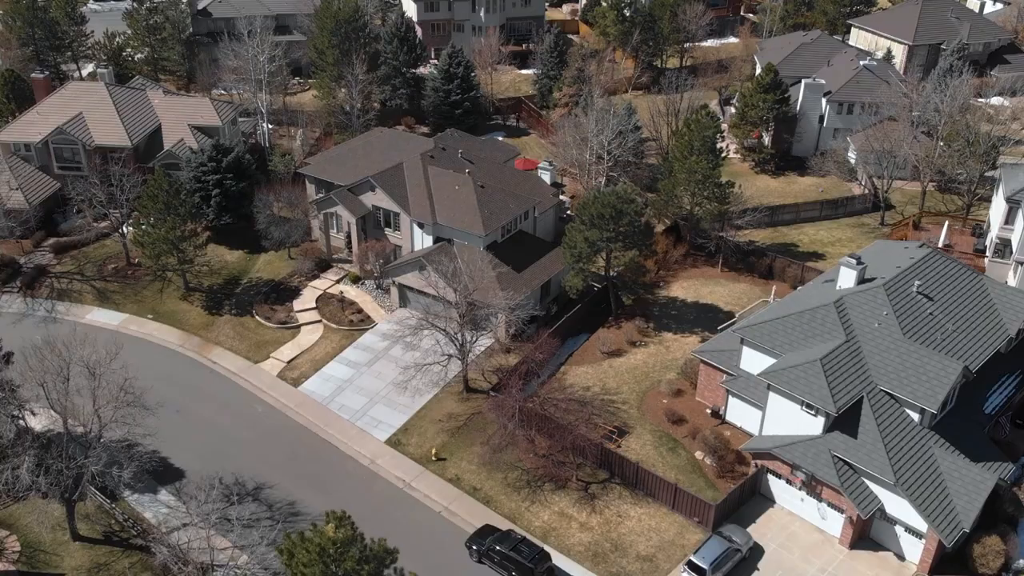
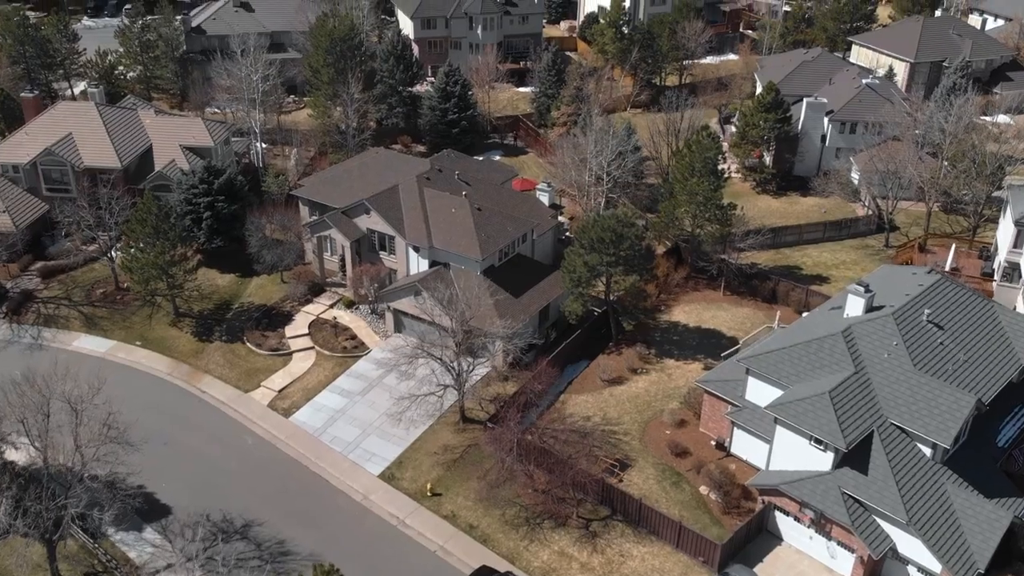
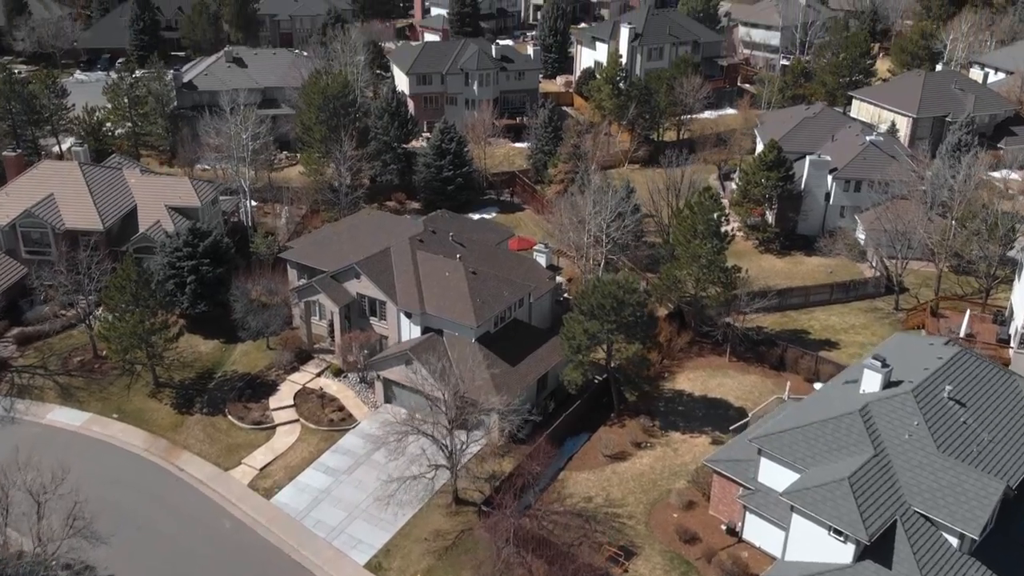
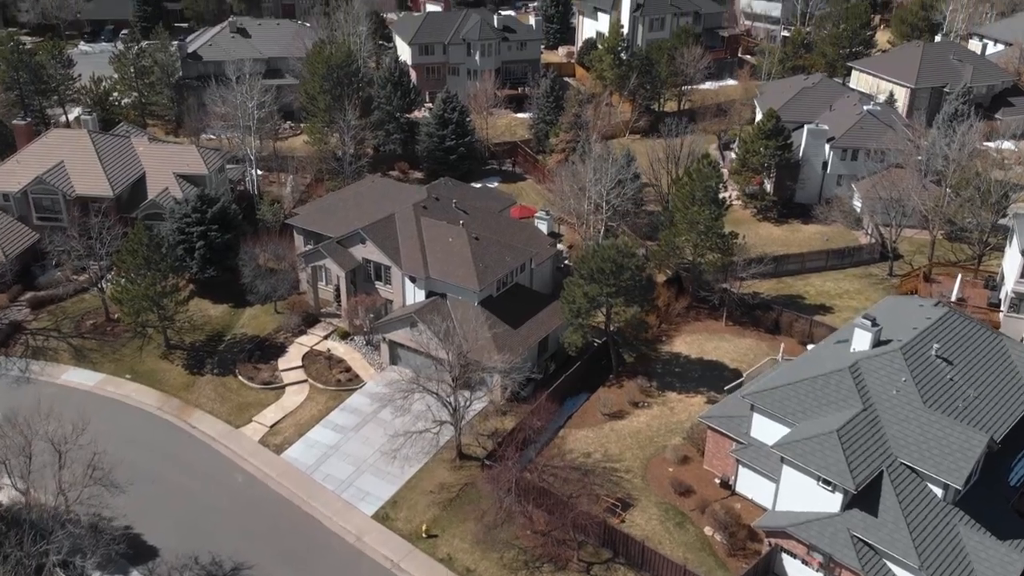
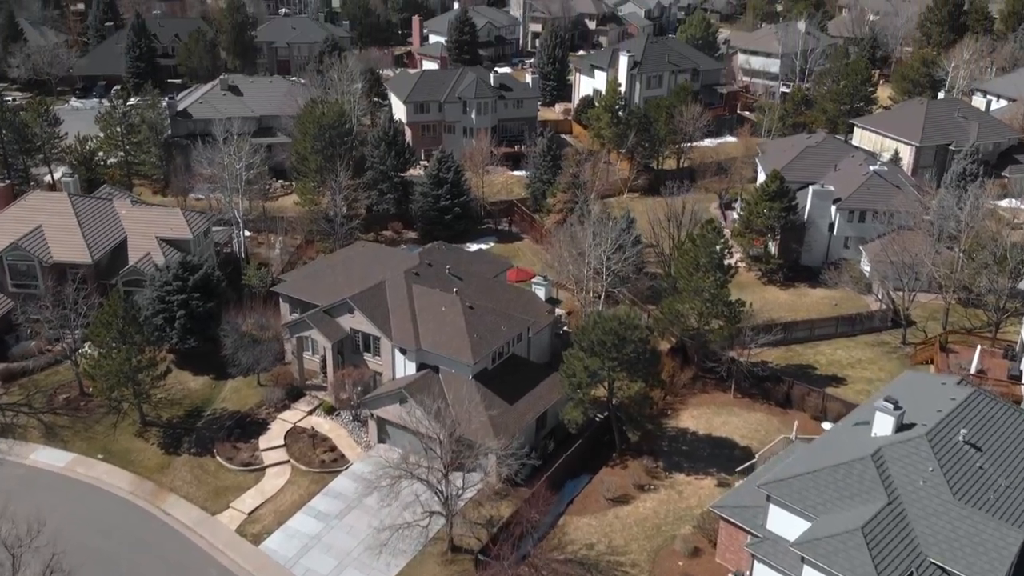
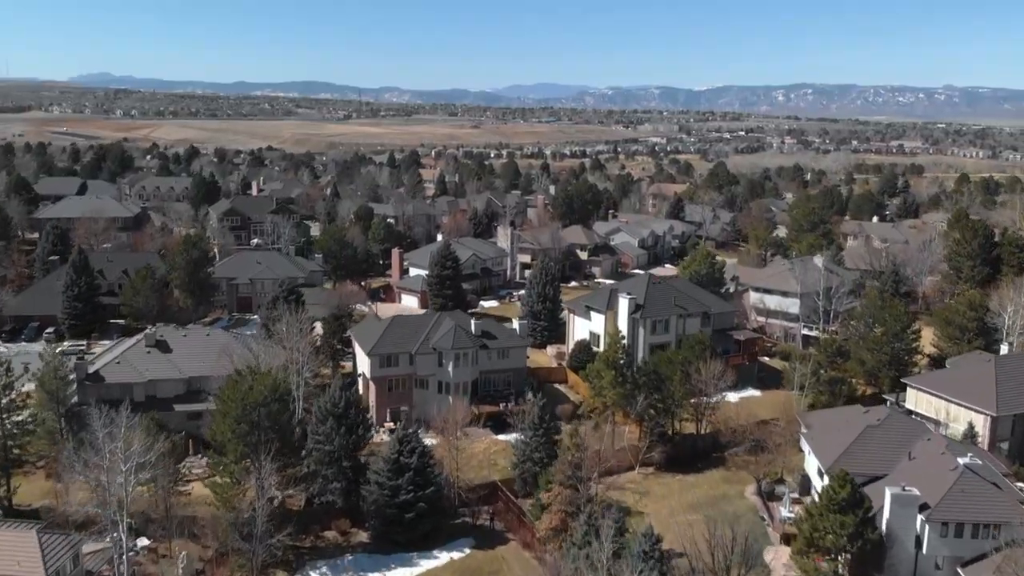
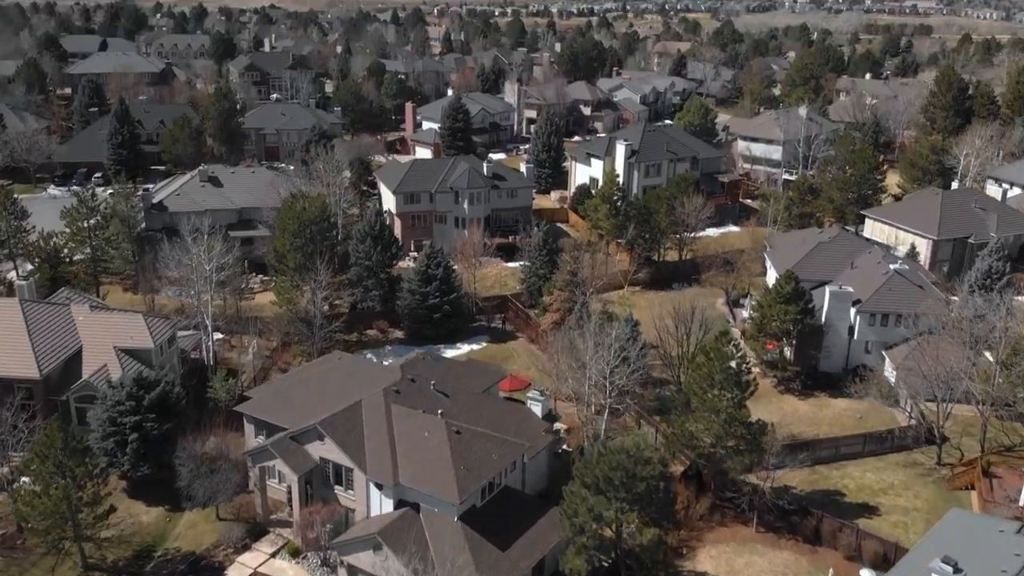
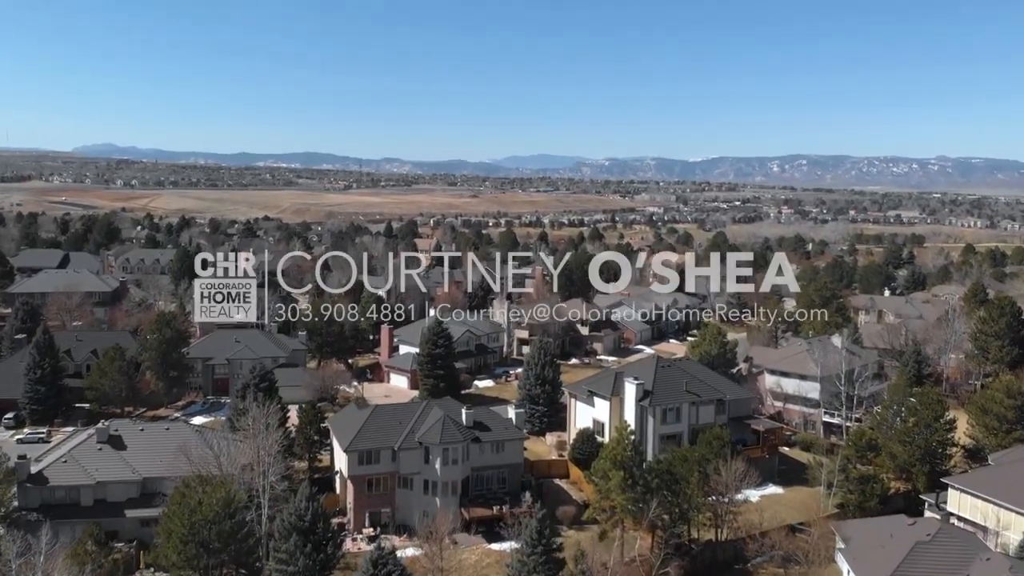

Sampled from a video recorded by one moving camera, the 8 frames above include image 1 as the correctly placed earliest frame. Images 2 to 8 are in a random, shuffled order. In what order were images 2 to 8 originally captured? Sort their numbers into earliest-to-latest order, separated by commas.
2, 4, 3, 5, 7, 6, 8
